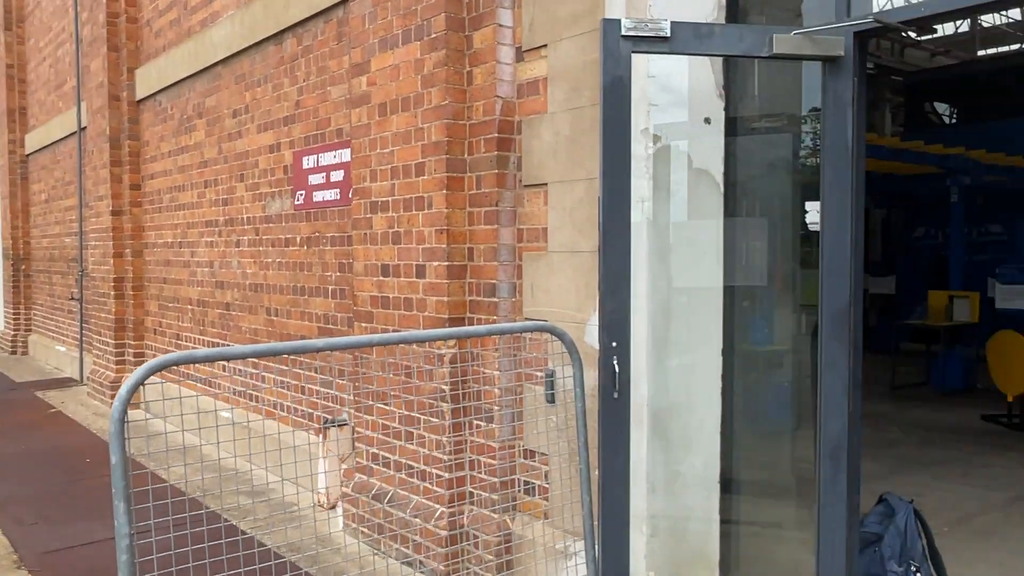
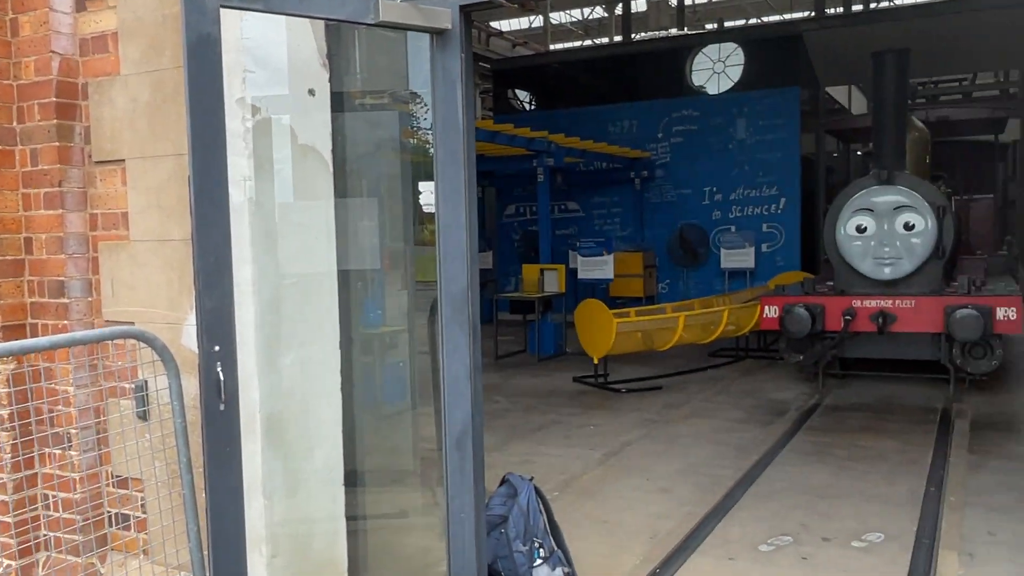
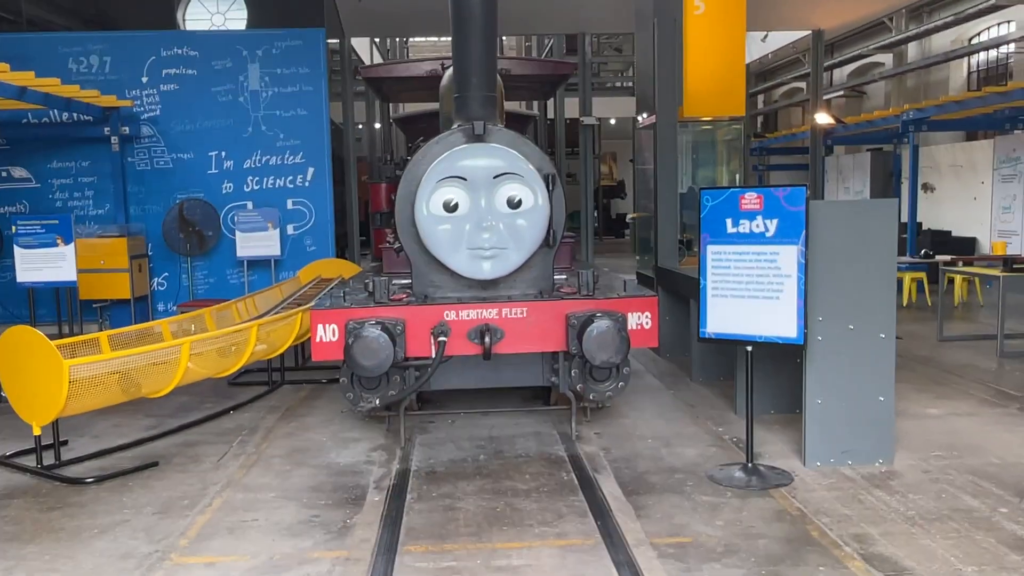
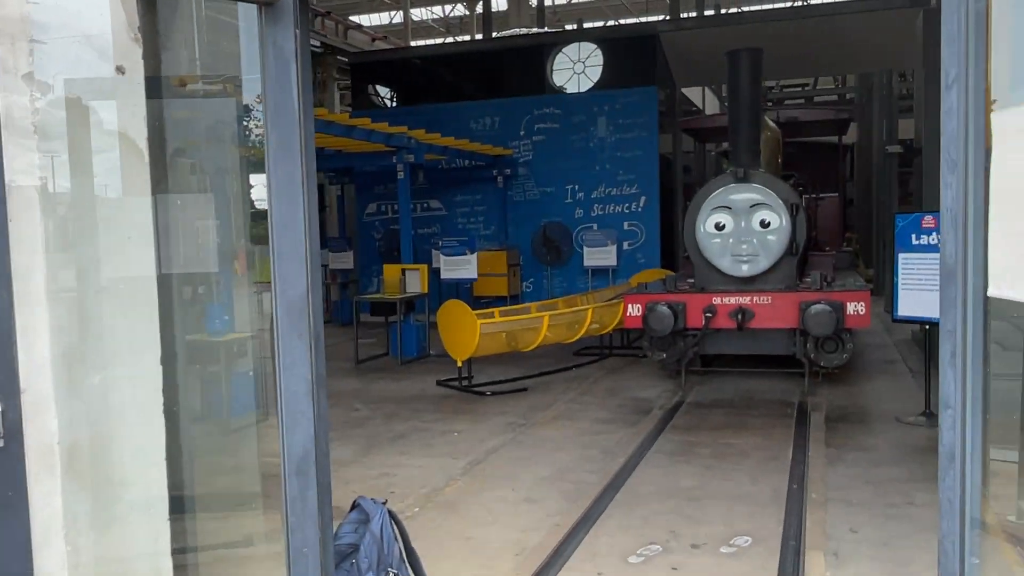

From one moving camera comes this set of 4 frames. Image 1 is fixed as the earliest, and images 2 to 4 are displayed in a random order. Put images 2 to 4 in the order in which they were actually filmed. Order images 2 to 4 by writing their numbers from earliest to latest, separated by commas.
2, 4, 3
